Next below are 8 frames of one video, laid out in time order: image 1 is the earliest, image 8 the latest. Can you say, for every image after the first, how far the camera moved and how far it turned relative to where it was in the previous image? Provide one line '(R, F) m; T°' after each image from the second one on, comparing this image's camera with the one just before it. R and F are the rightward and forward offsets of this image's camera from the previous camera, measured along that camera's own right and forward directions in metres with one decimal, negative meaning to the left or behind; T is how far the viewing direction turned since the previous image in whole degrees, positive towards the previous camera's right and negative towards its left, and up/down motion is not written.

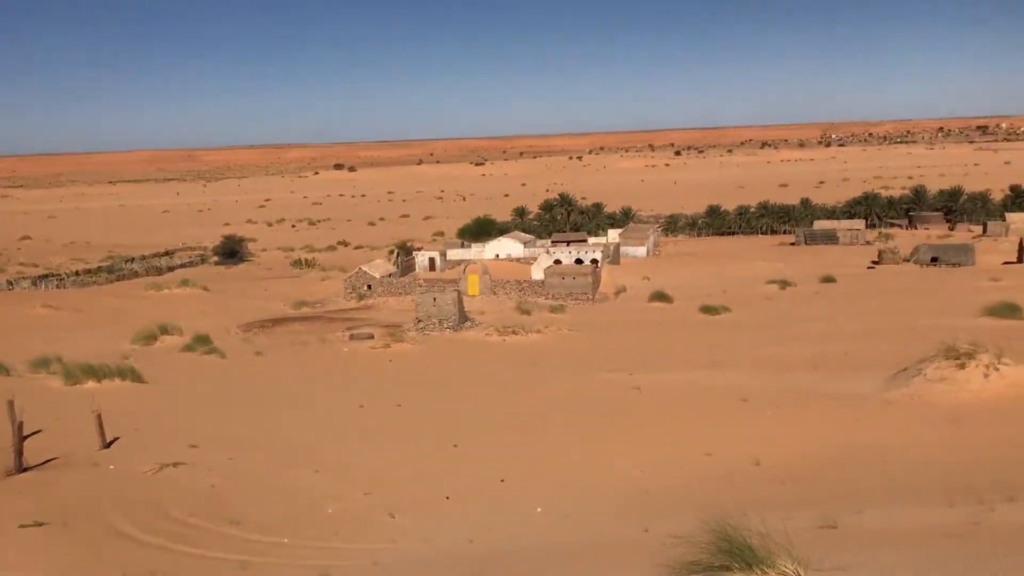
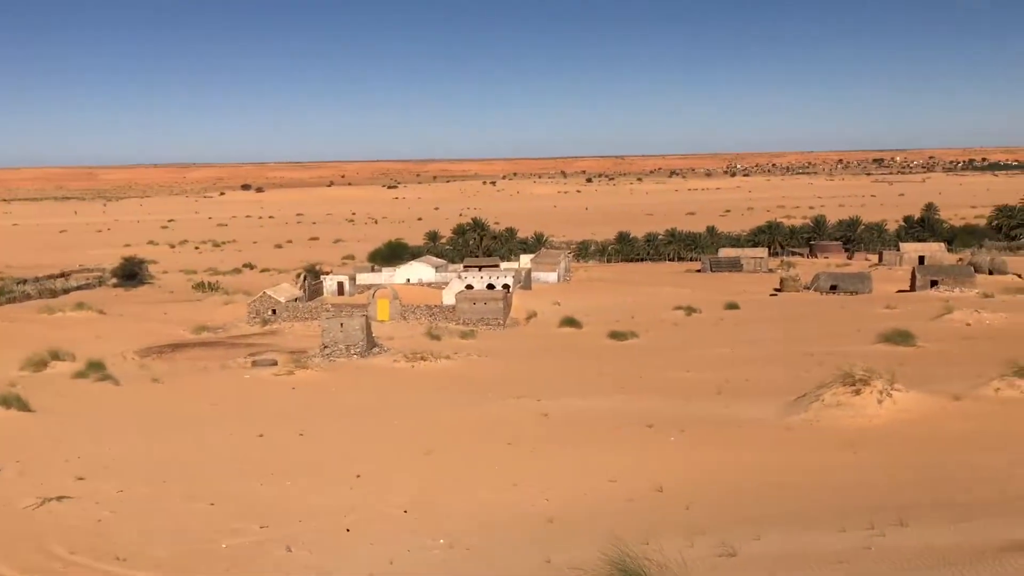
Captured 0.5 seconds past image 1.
(+0.1, +0.1) m; +5°
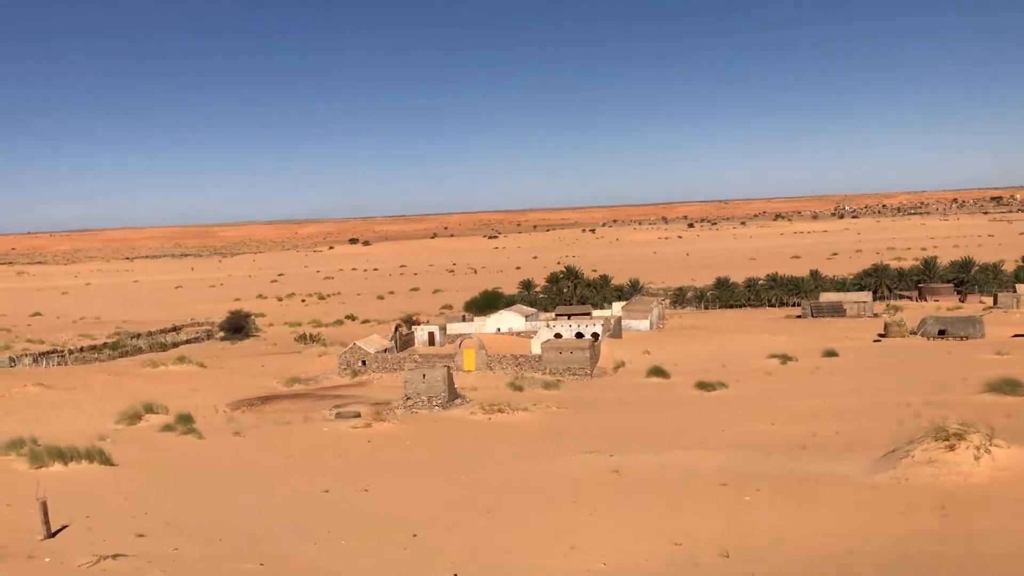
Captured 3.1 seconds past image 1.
(+0.7, +0.5) m; -6°
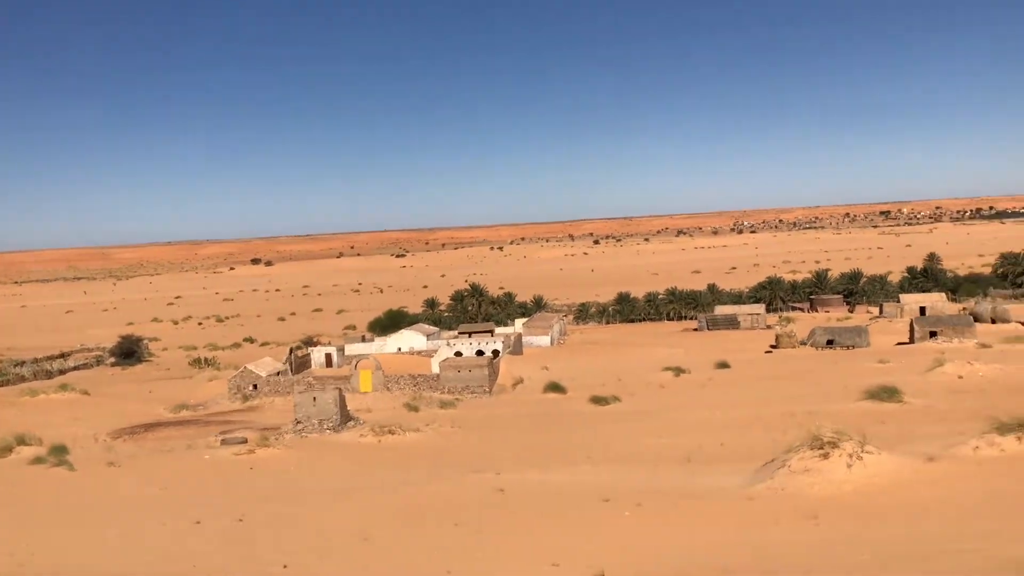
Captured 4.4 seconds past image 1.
(+0.5, +0.3) m; +5°
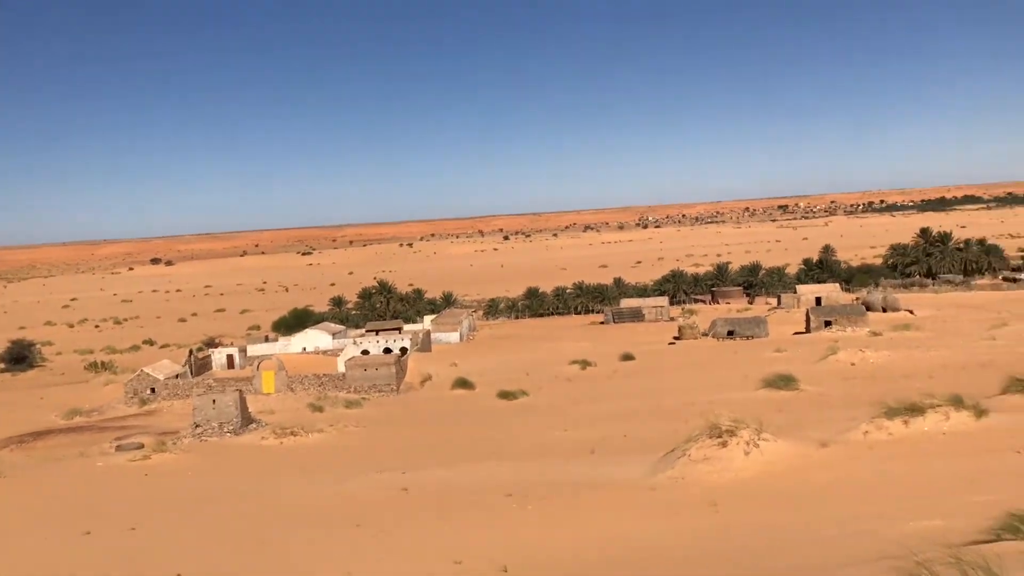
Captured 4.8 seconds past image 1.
(+0.1, +0.1) m; +5°
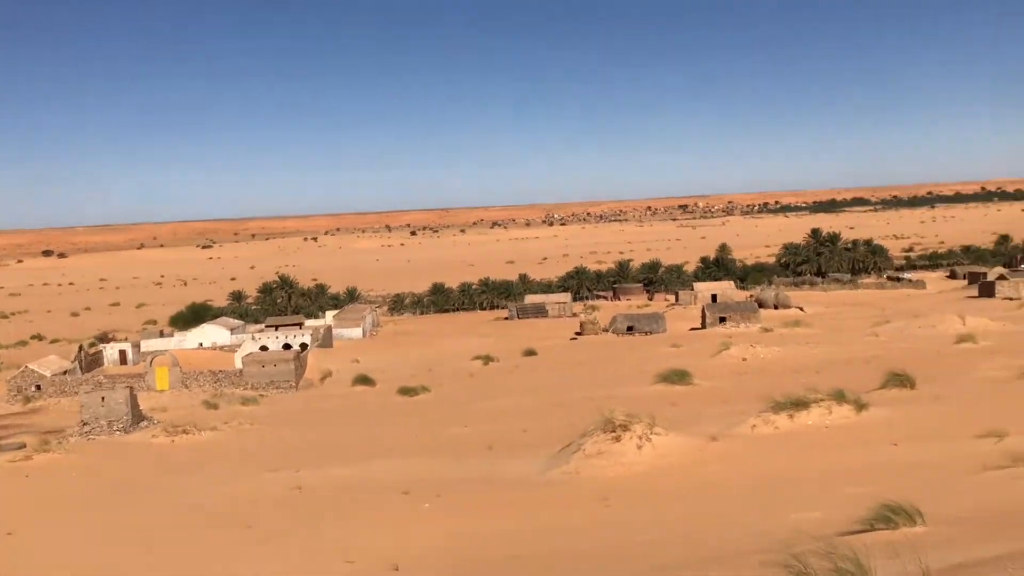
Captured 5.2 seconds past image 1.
(+0.2, 0.0) m; +6°
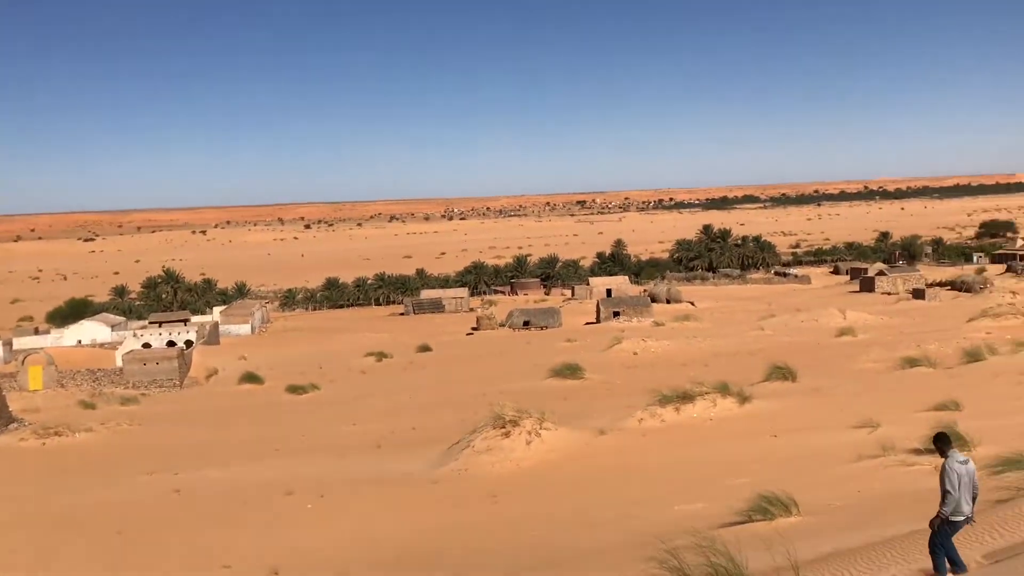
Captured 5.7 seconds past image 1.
(+0.2, +0.2) m; +6°
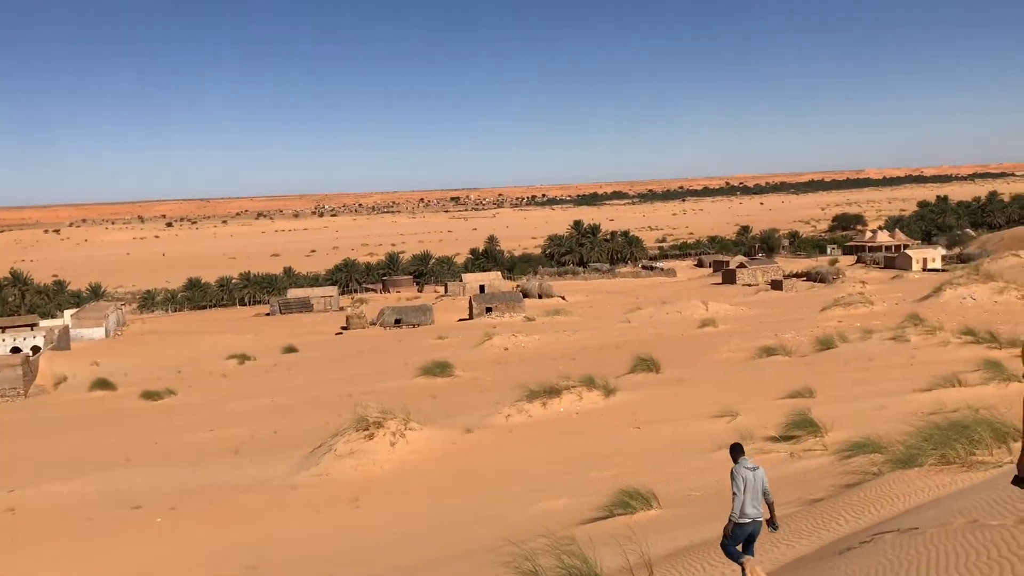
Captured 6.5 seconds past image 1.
(+0.2, +0.2) m; +7°
